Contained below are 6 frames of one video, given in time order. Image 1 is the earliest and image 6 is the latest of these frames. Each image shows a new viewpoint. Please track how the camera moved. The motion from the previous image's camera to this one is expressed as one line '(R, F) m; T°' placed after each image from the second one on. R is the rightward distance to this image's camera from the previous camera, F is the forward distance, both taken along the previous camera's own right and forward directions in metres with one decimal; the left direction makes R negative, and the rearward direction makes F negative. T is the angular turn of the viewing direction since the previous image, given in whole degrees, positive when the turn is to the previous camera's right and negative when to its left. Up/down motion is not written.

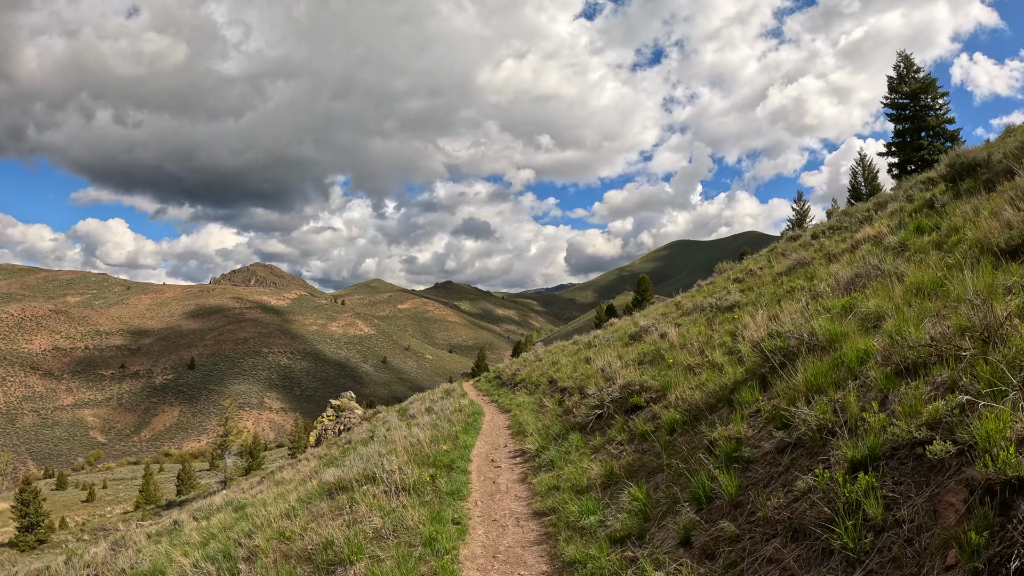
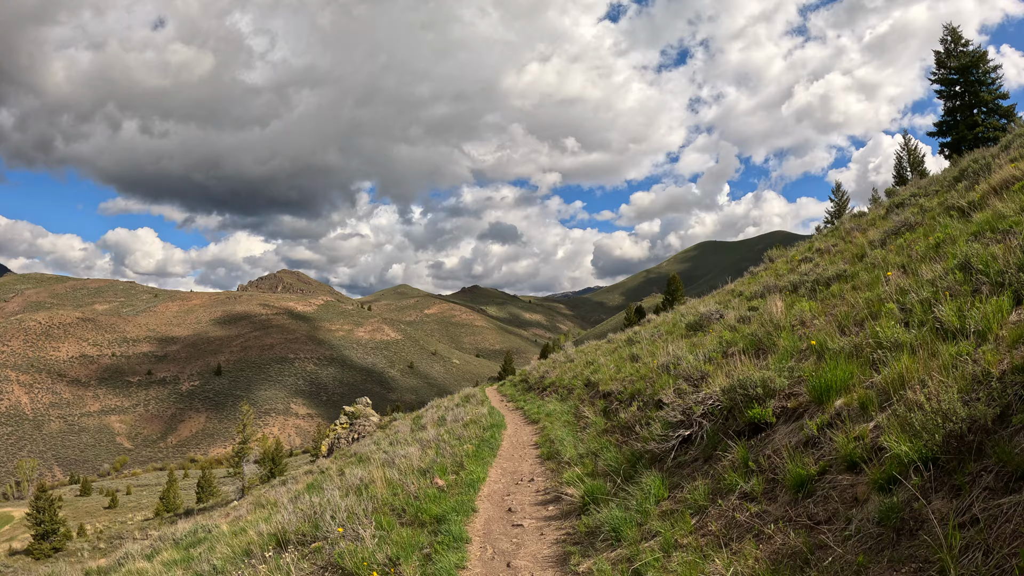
(+0.2, +1.5) m; -4°
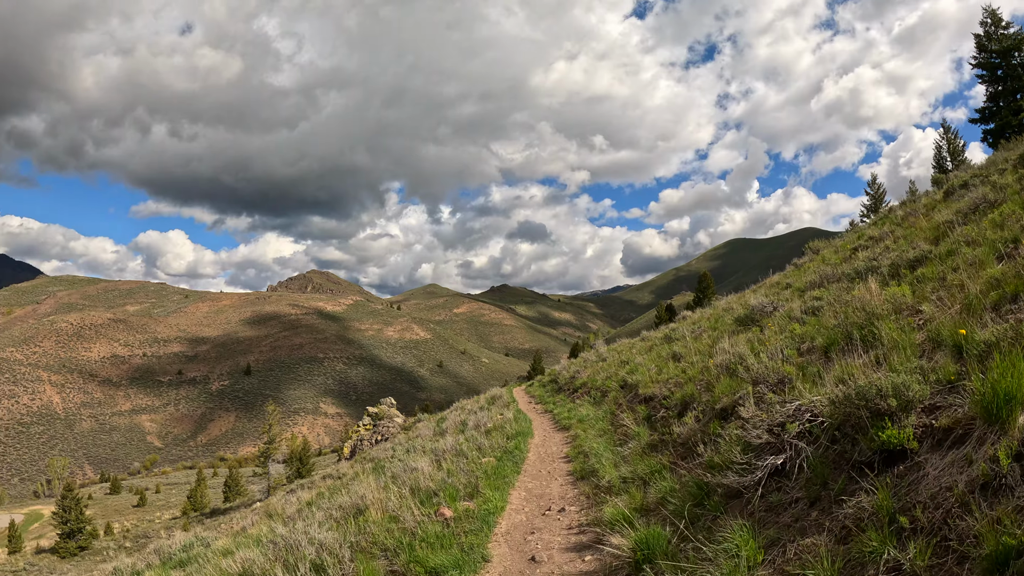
(+0.1, +1.5) m; -4°
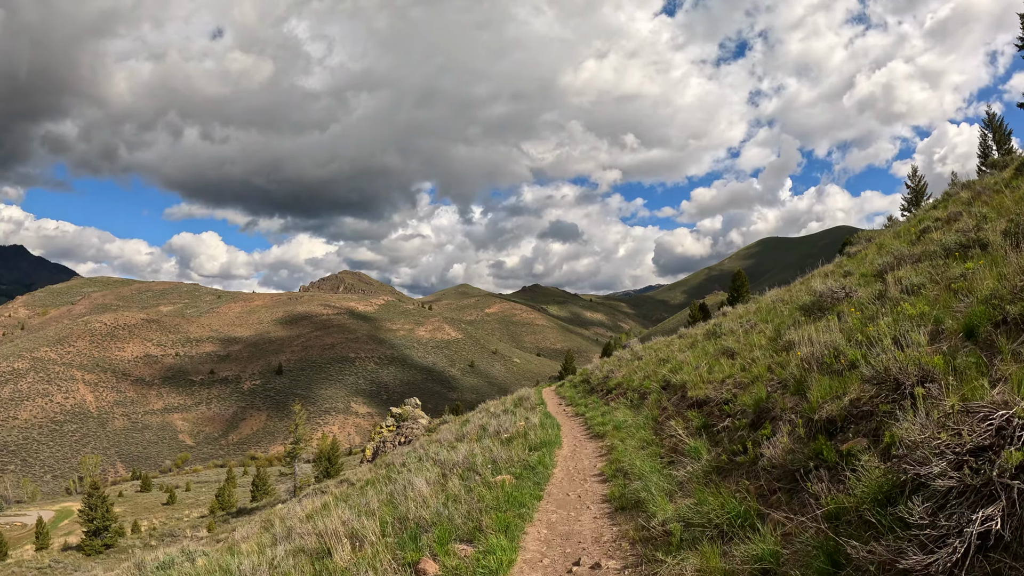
(+0.2, +1.6) m; -4°
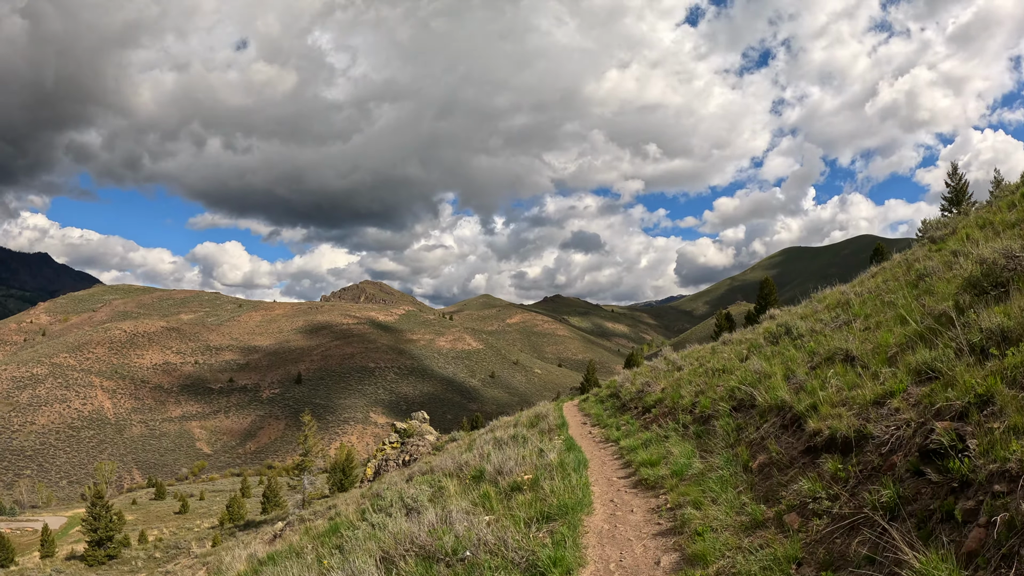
(0.0, +1.3) m; -3°
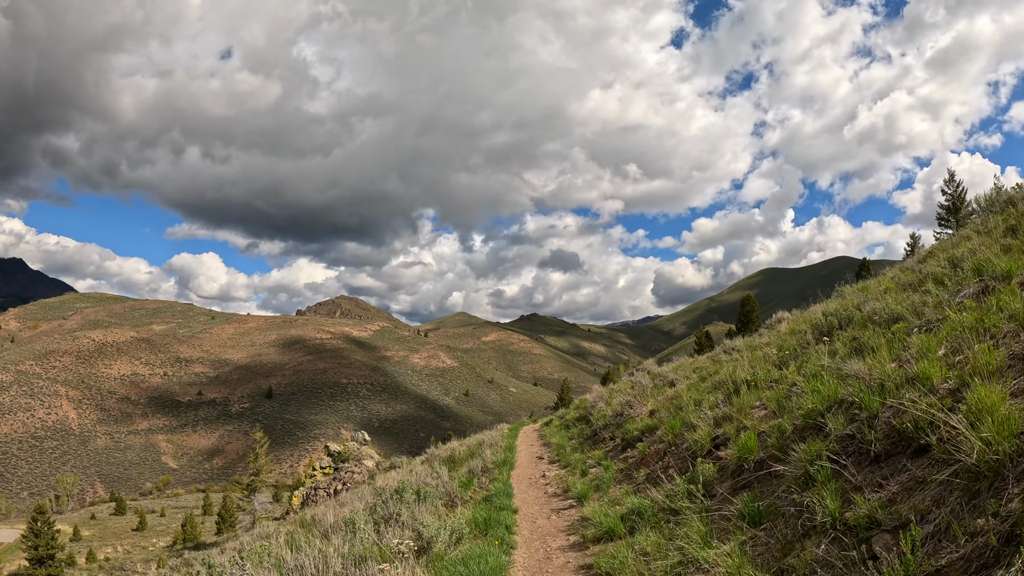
(0.0, -1.0) m; +3°
